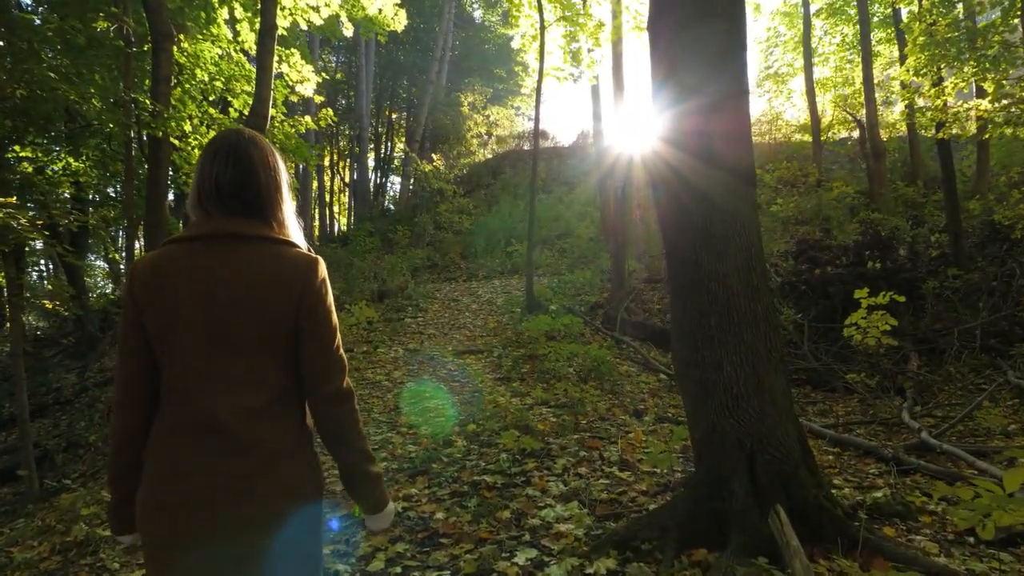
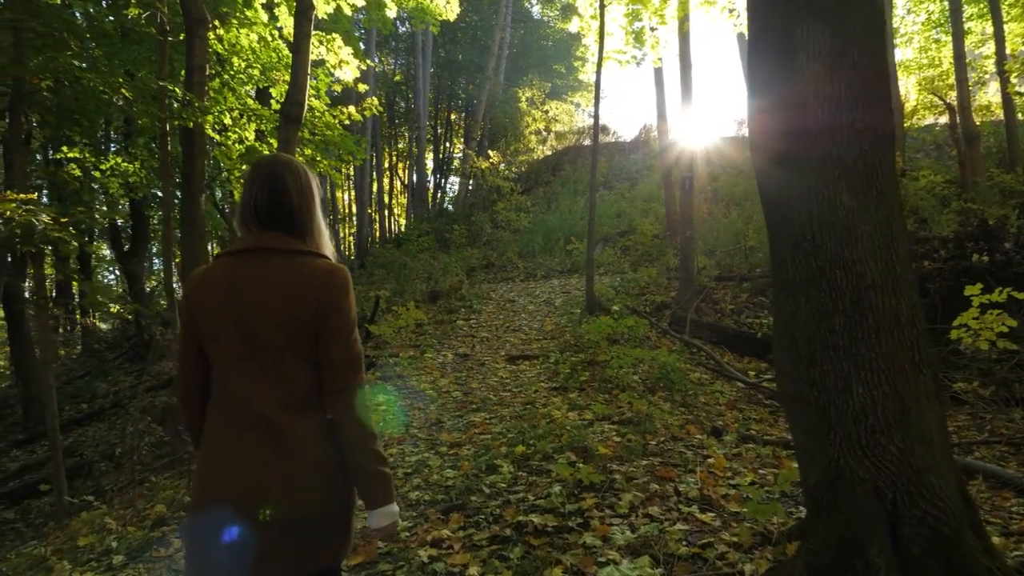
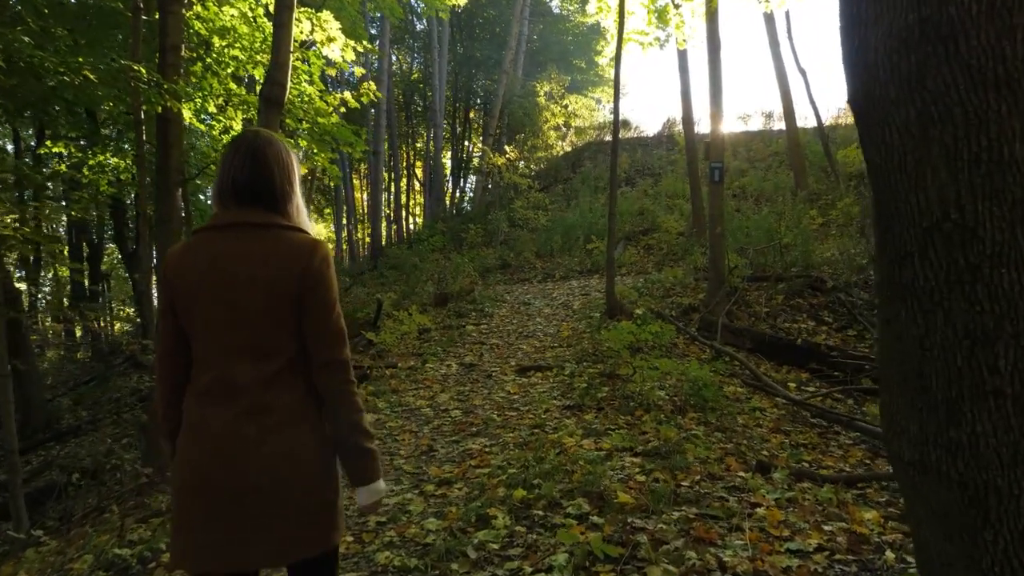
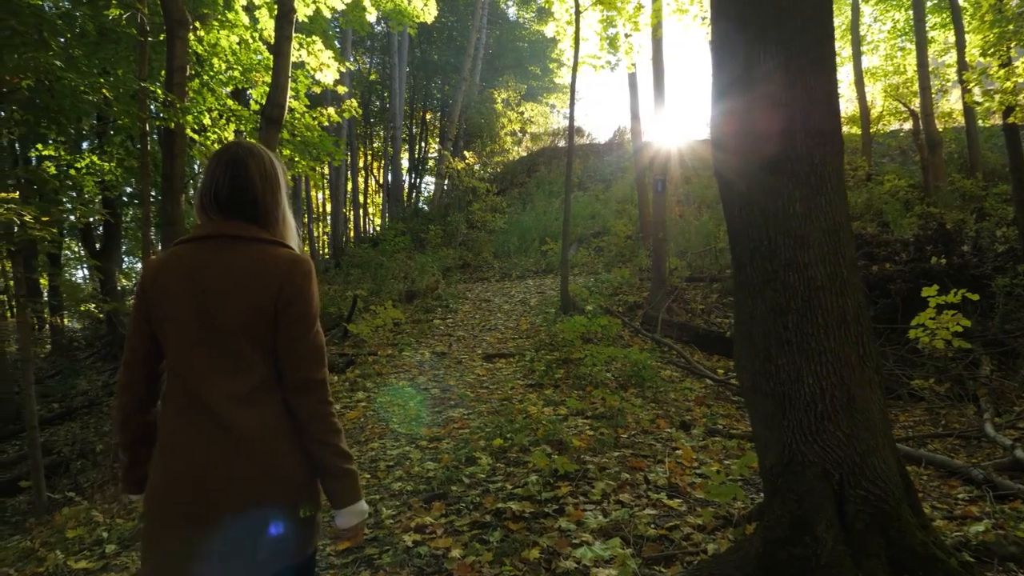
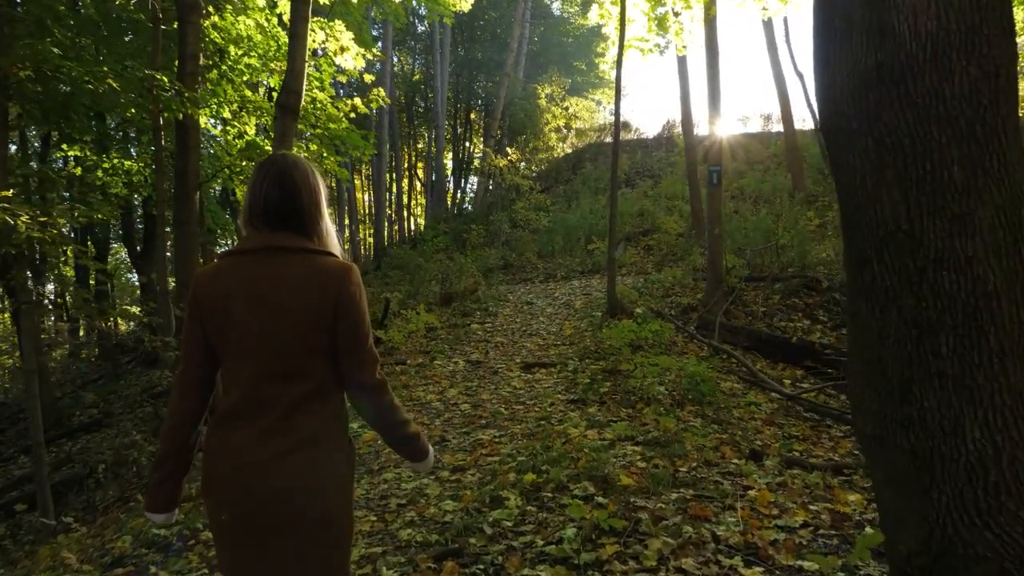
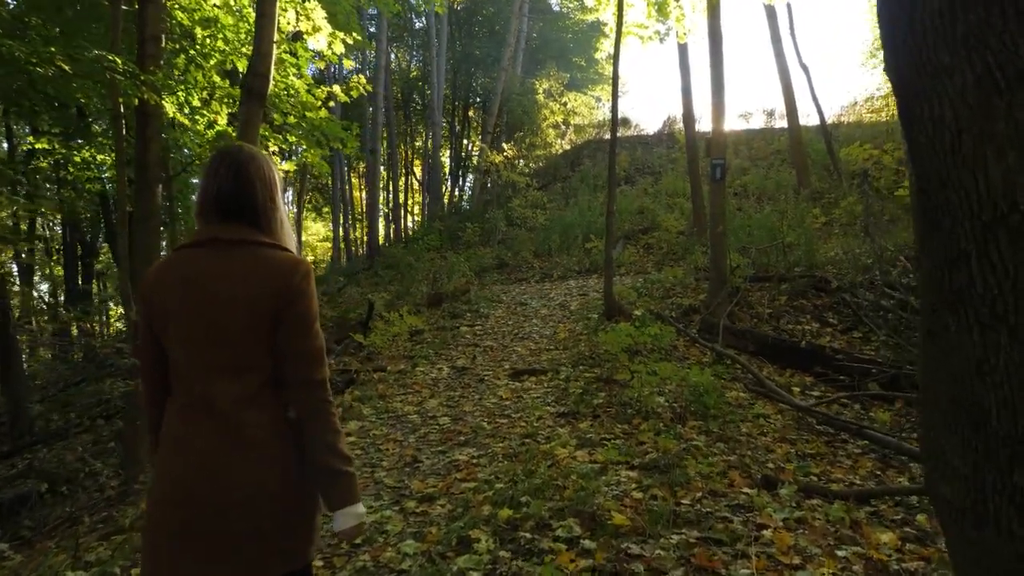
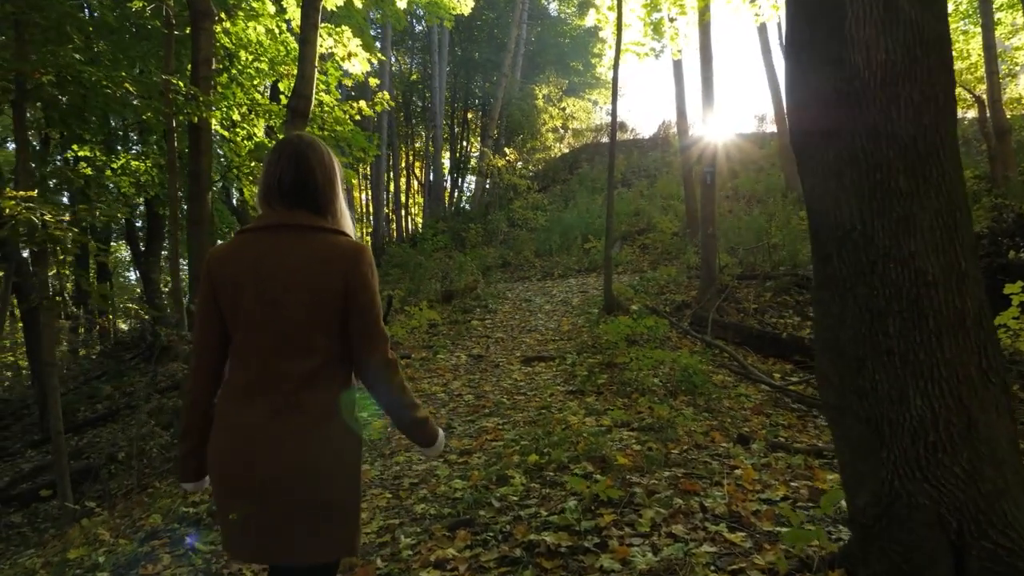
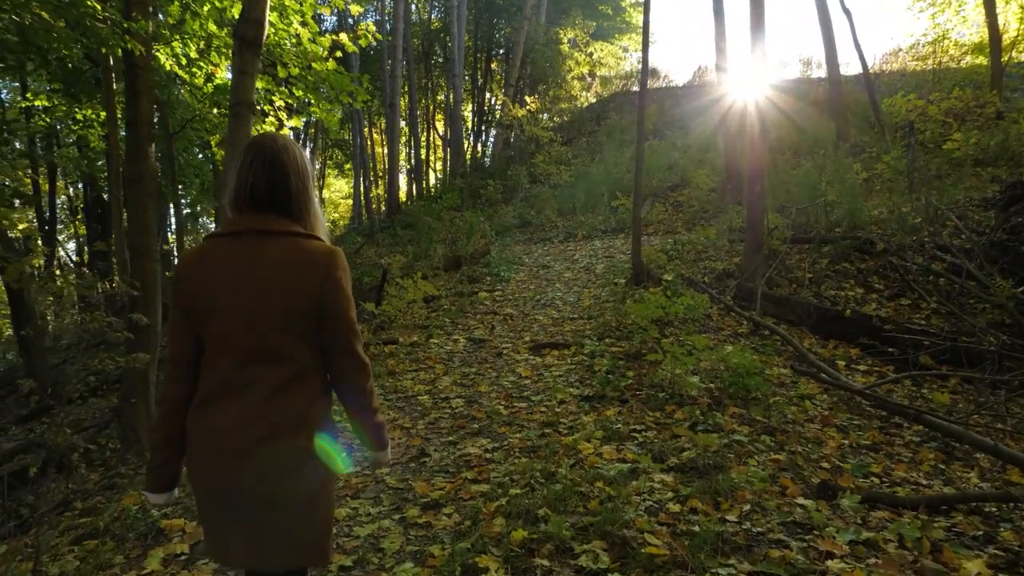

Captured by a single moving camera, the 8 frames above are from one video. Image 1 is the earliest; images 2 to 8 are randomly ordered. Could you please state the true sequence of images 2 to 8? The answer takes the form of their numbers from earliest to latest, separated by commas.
4, 2, 7, 5, 3, 6, 8
